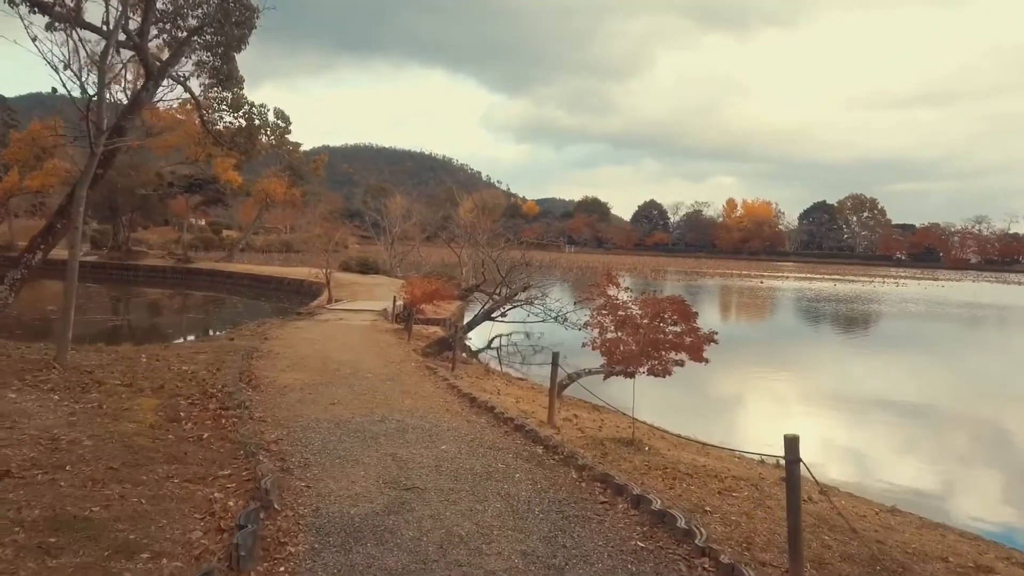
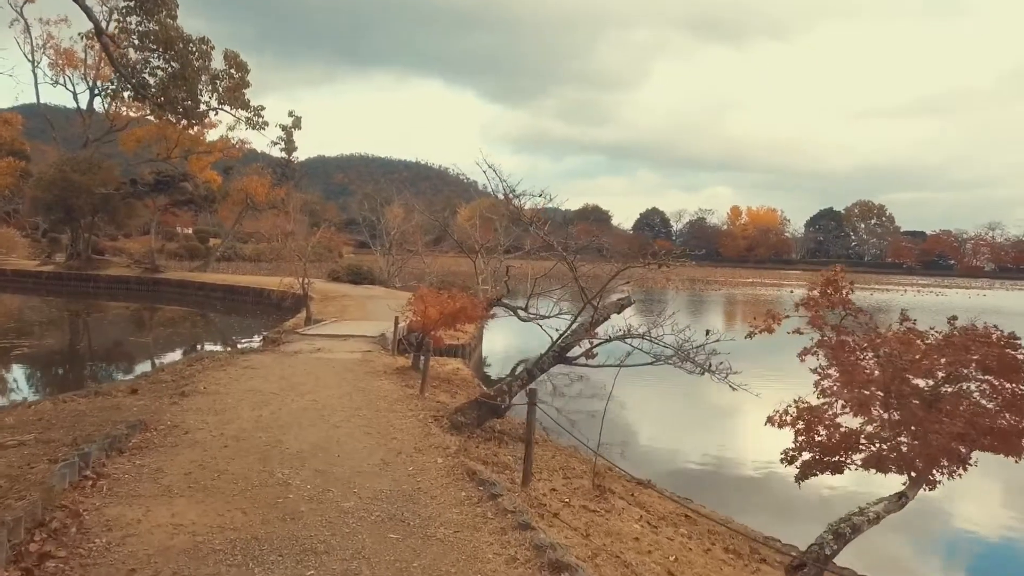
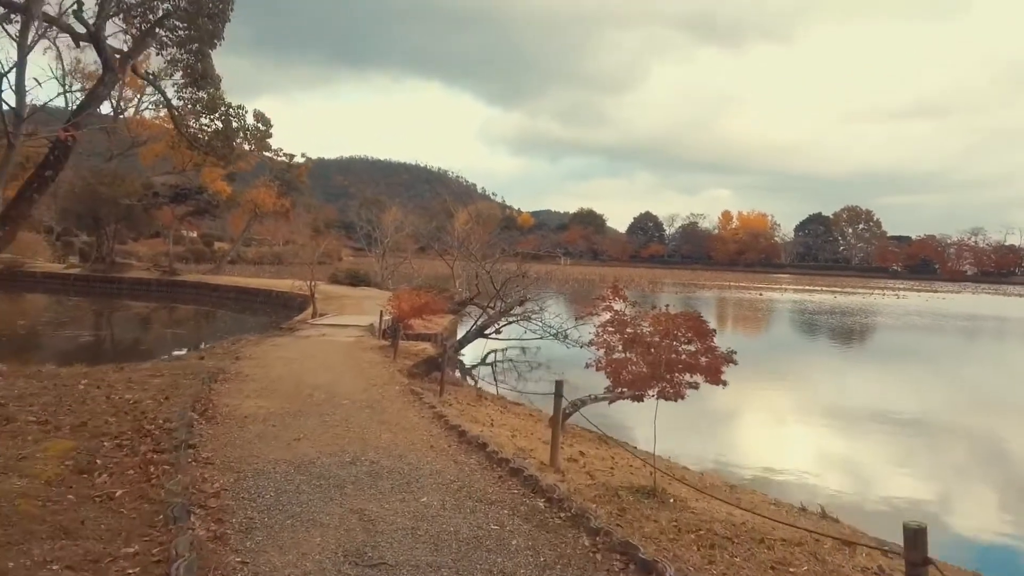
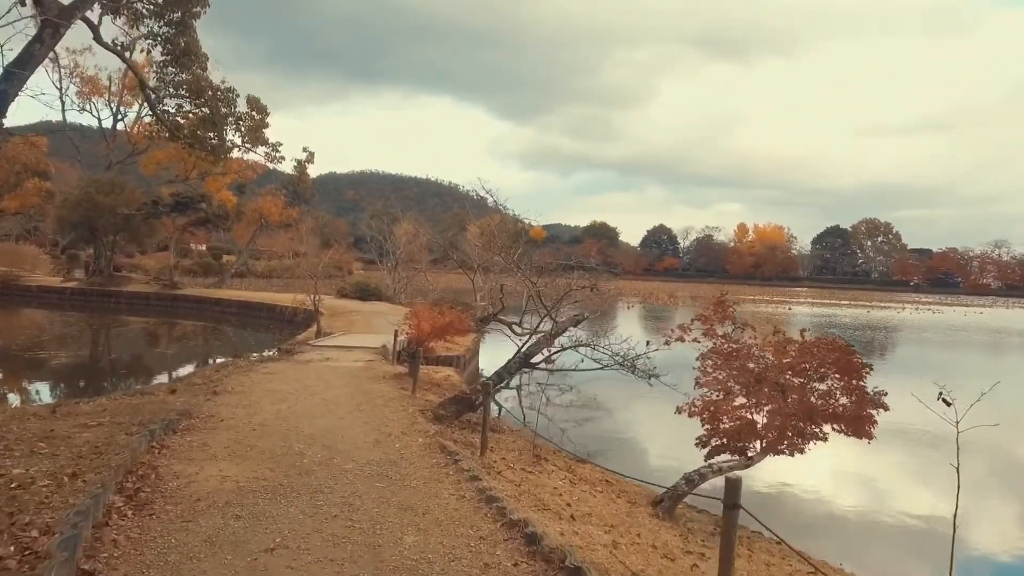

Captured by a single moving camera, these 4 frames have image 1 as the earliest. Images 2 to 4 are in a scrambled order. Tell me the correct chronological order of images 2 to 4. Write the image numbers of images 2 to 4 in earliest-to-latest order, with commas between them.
3, 4, 2
